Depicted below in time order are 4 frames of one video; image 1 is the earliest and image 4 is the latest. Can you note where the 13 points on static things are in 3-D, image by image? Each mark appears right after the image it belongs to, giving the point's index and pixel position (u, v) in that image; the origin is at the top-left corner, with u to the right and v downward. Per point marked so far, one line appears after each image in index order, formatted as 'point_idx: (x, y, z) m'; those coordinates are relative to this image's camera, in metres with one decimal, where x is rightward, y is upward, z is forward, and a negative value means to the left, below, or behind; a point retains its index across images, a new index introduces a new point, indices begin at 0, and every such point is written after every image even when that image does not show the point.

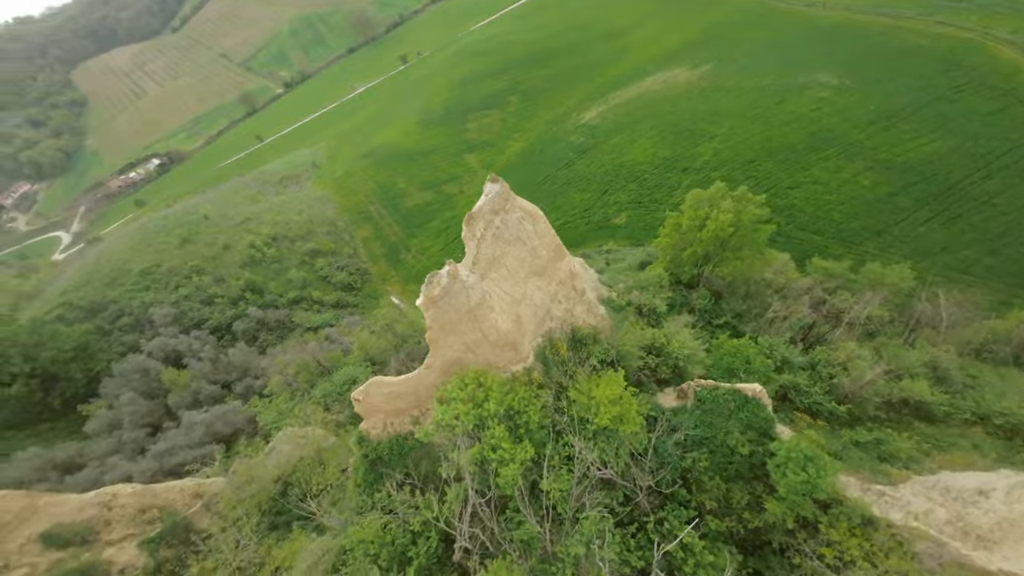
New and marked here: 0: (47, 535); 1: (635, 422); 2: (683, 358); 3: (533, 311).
0: (-16.6, -8.8, +14.2) m
1: (+3.4, -4.1, +11.1) m
2: (+6.4, -2.7, +14.7) m
3: (+0.7, -1.0, +13.7) m
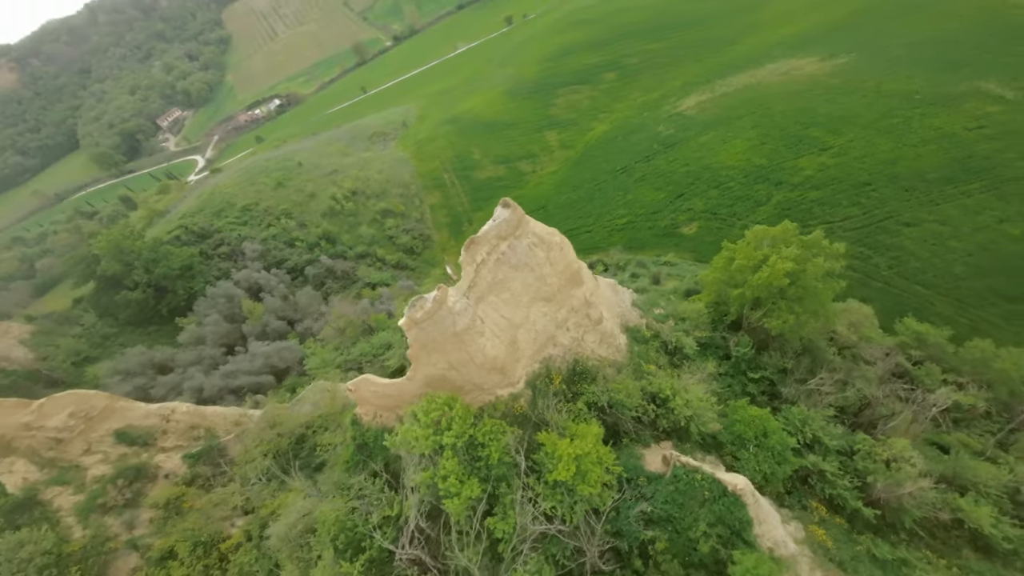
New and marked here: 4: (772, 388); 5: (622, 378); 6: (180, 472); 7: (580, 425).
0: (-17.3, -6.4, +17.5) m
1: (+2.3, -5.5, +10.7) m
2: (+6.1, -4.5, +13.6) m
3: (+0.7, -1.8, +13.4) m
4: (+11.6, -4.5, +17.5) m
5: (+4.0, -3.4, +14.4) m
6: (-14.5, -7.8, +17.2) m
7: (+1.8, -4.4, +11.7) m
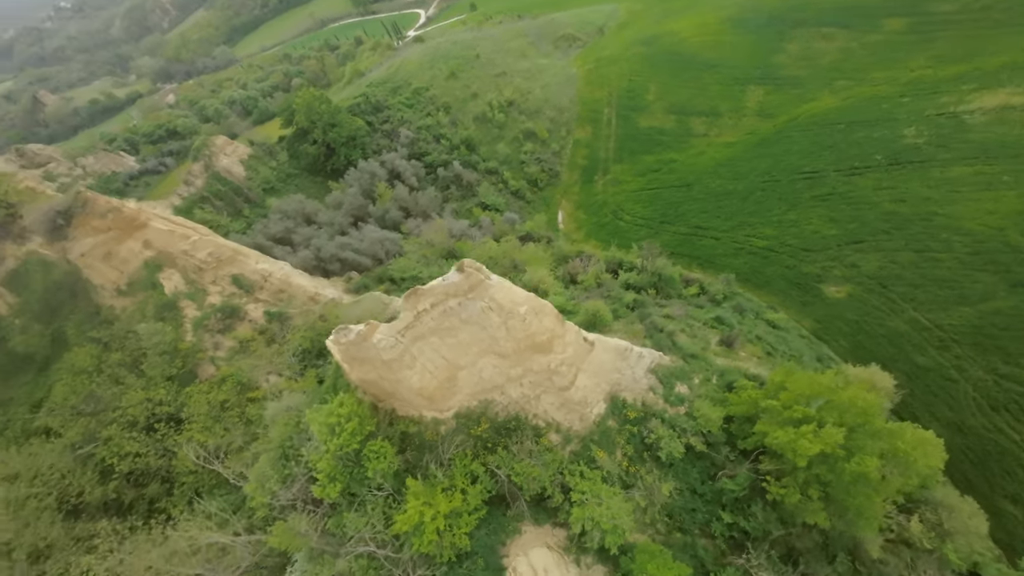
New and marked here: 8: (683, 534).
0: (-16.8, +0.6, +23.9) m
1: (-2.2, -7.7, +11.7) m
2: (+2.5, -8.0, +13.0) m
3: (-1.4, -3.3, +13.7) m
4: (+8.7, -9.6, +15.0) m
5: (+1.4, -6.0, +14.0) m
6: (-15.0, -1.9, +23.2) m
7: (-1.9, -6.4, +12.5) m
8: (+6.5, -9.3, +14.8) m
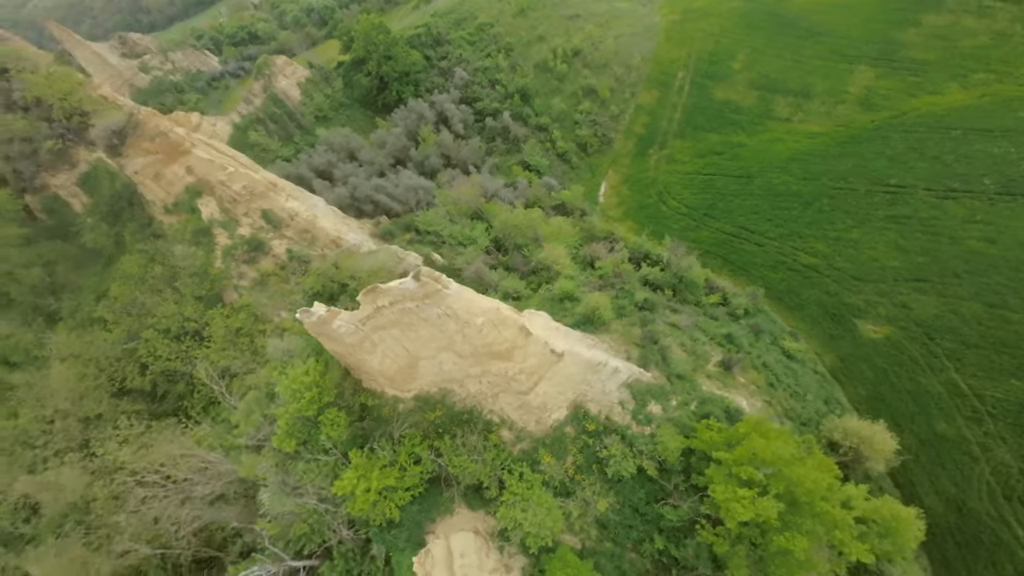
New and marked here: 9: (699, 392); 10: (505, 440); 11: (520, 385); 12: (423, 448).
0: (-16.0, +4.8, +25.5) m
1: (-4.7, -7.5, +13.1) m
2: (+0.1, -8.4, +13.9) m
3: (-2.9, -3.1, +14.3) m
4: (+6.1, -10.9, +15.4) m
5: (-0.6, -6.1, +14.8) m
6: (-14.7, +2.0, +25.0) m
7: (-4.0, -6.1, +13.6) m
8: (+3.9, -10.2, +15.5) m
9: (+9.2, -5.1, +19.2) m
10: (-0.3, -5.9, +15.2) m
11: (+0.2, -3.7, +14.8) m
12: (-3.2, -5.8, +14.1) m
